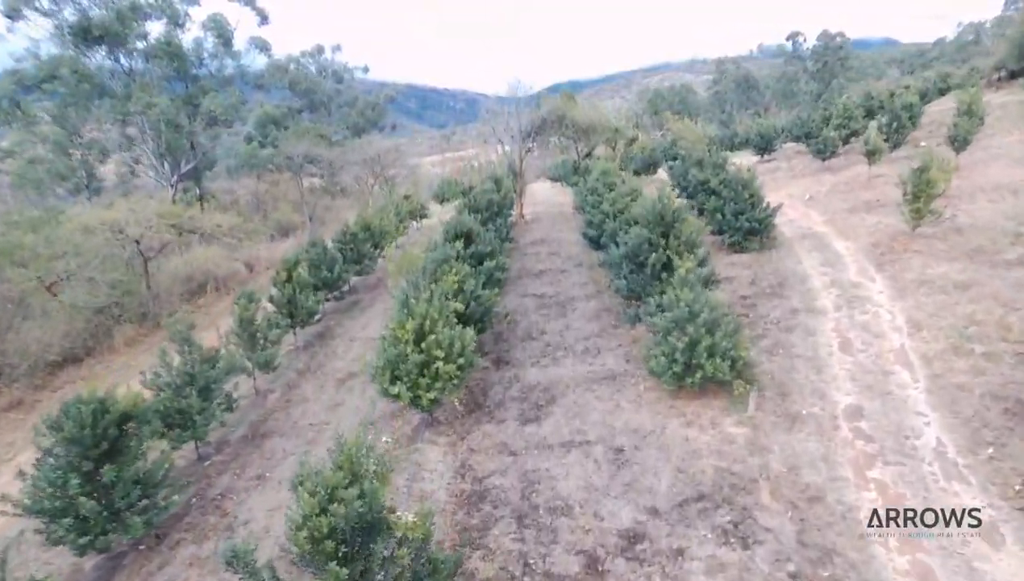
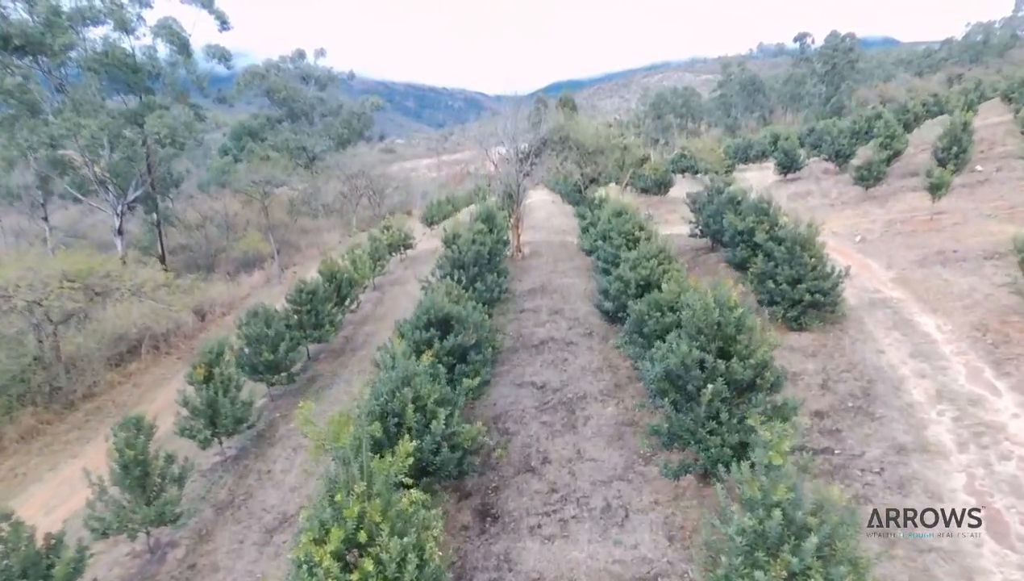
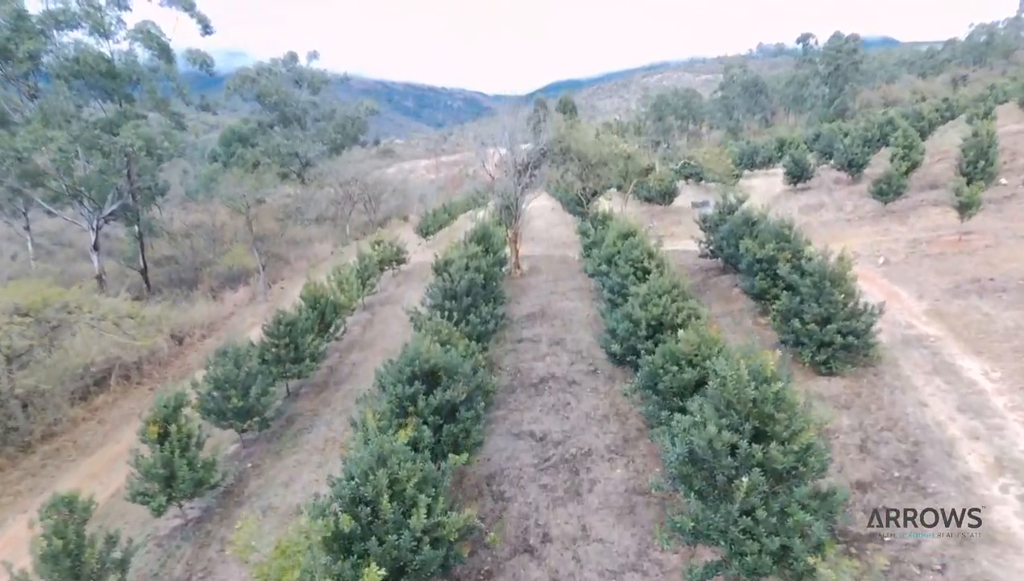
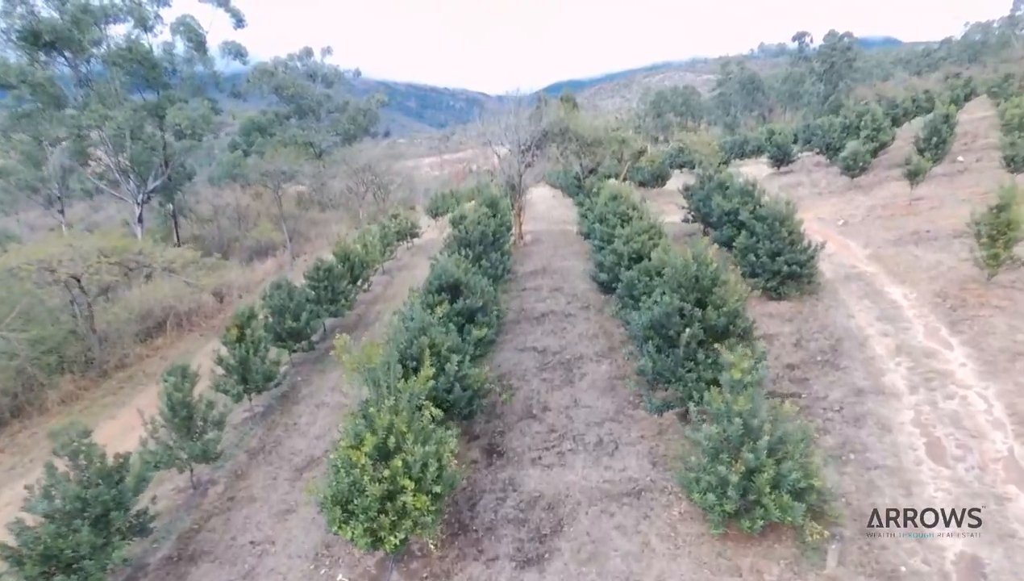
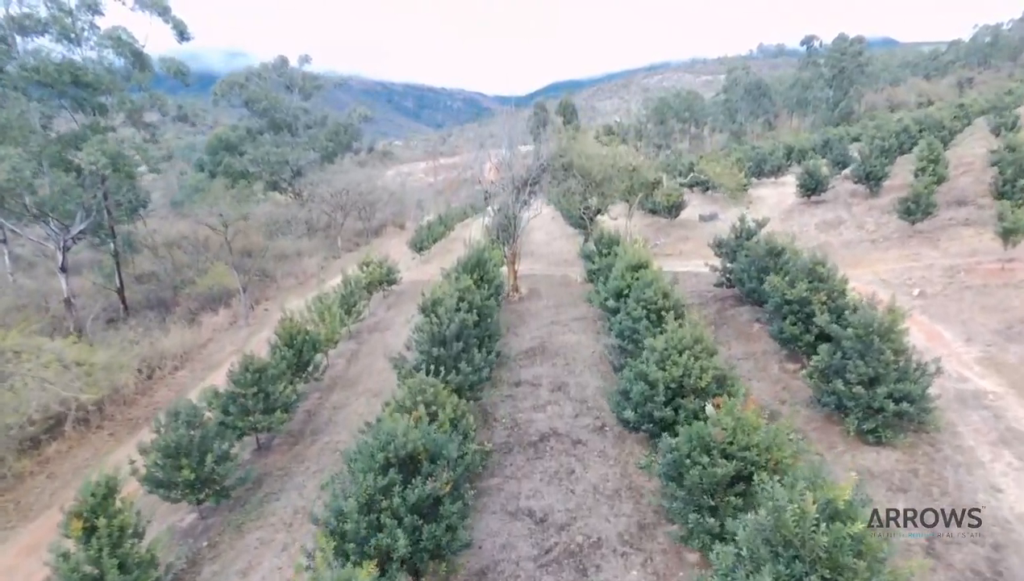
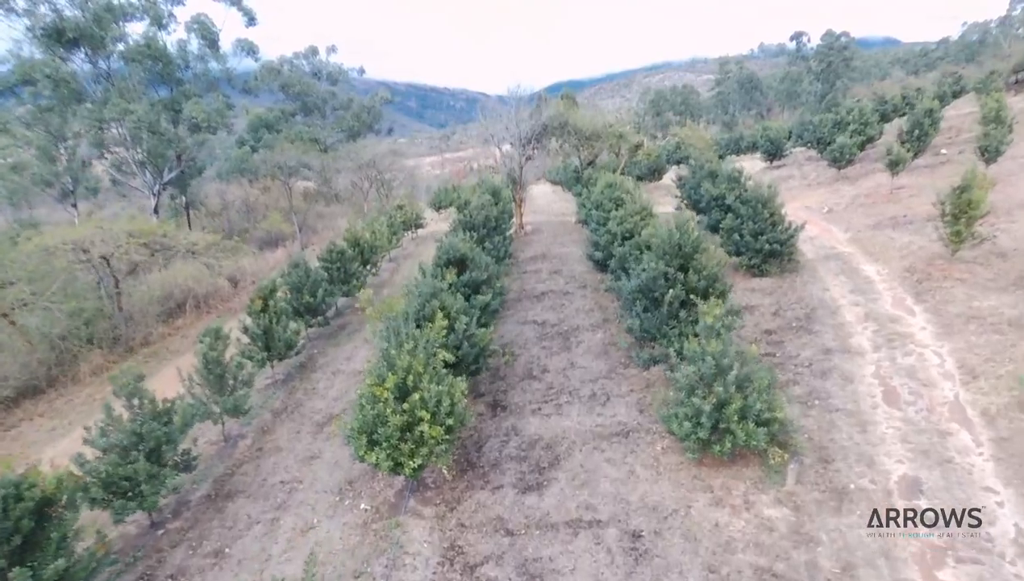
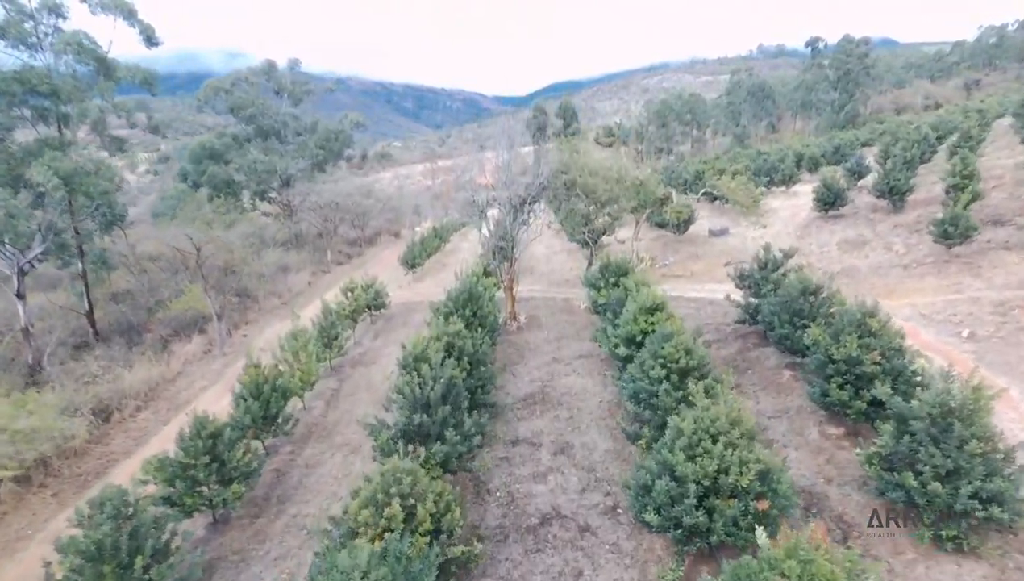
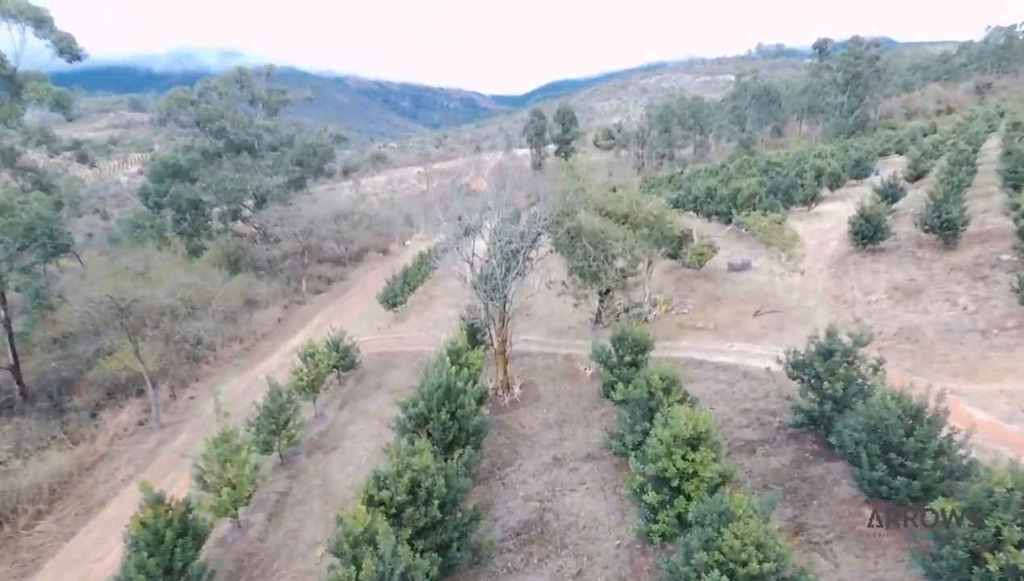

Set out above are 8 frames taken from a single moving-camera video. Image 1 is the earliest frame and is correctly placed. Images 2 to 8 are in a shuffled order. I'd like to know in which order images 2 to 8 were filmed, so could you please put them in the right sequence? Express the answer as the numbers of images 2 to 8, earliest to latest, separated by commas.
6, 4, 2, 3, 5, 7, 8
